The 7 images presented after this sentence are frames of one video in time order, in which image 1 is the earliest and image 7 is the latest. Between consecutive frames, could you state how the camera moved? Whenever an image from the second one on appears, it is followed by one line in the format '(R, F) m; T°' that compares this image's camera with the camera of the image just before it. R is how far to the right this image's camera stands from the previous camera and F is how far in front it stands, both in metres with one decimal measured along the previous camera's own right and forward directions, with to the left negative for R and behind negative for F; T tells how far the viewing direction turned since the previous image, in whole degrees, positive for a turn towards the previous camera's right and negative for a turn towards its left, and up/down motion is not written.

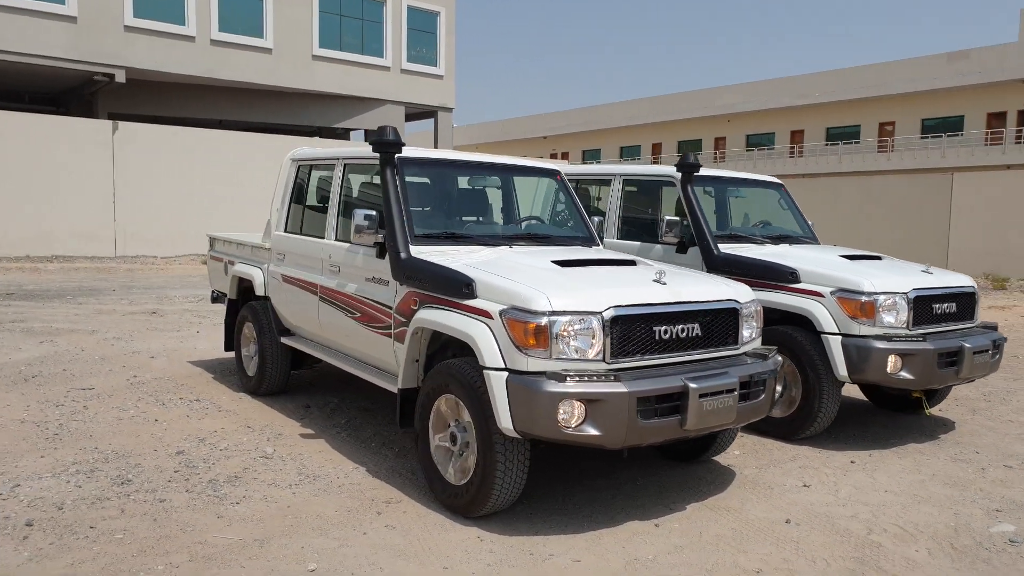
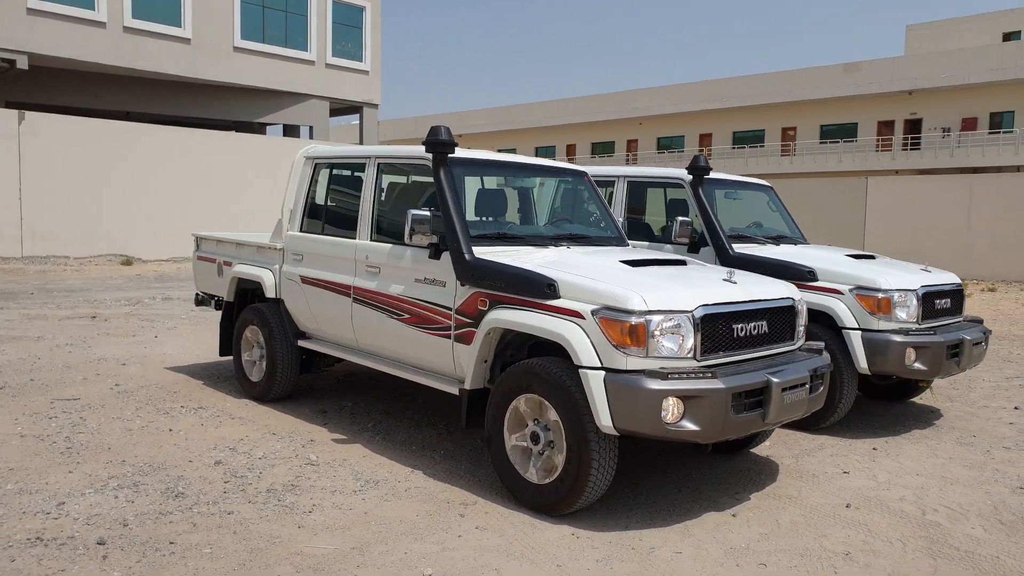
(-1.0, 0.0) m; +7°
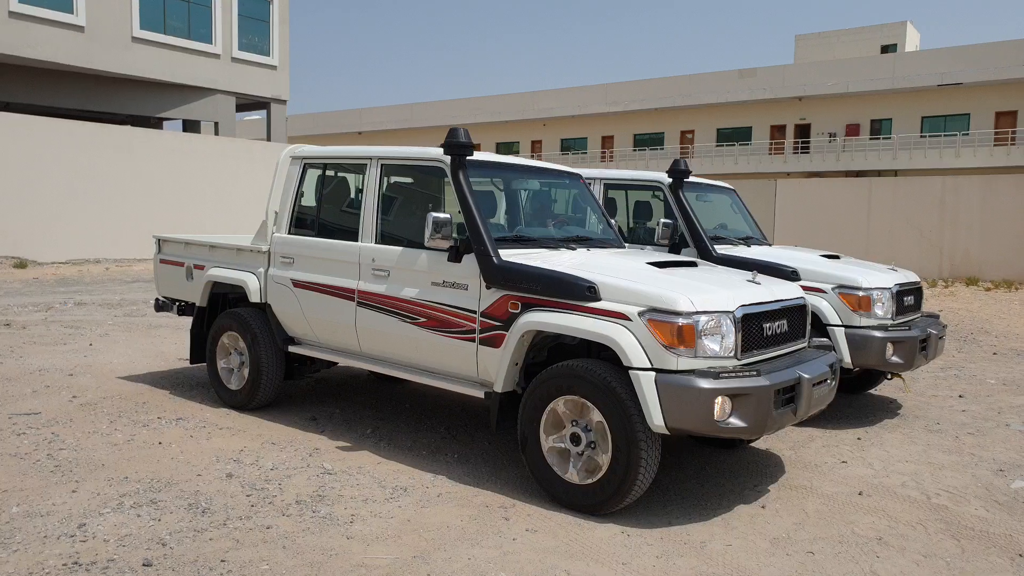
(-0.8, 0.0) m; +7°
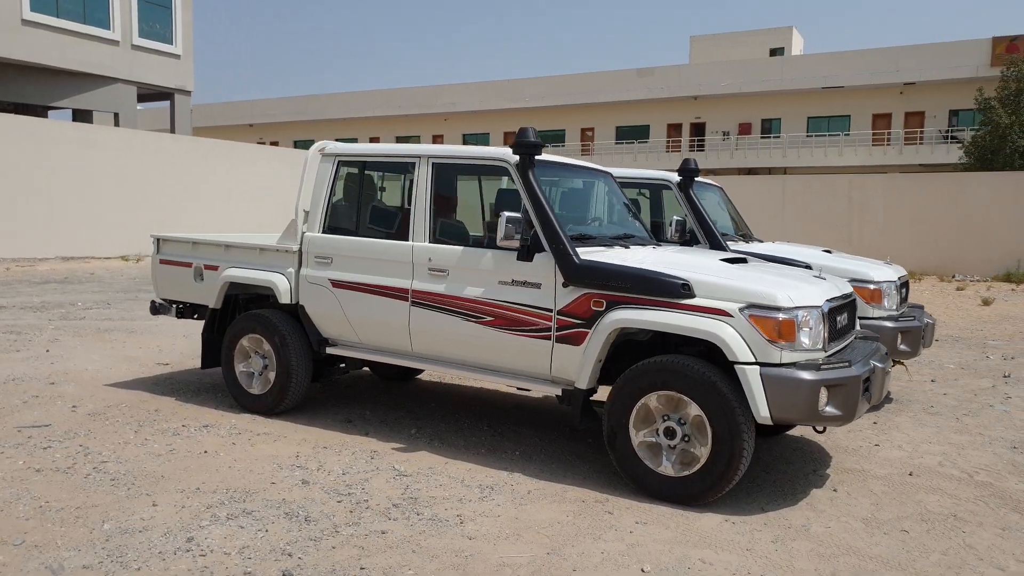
(-1.1, 0.0) m; +8°
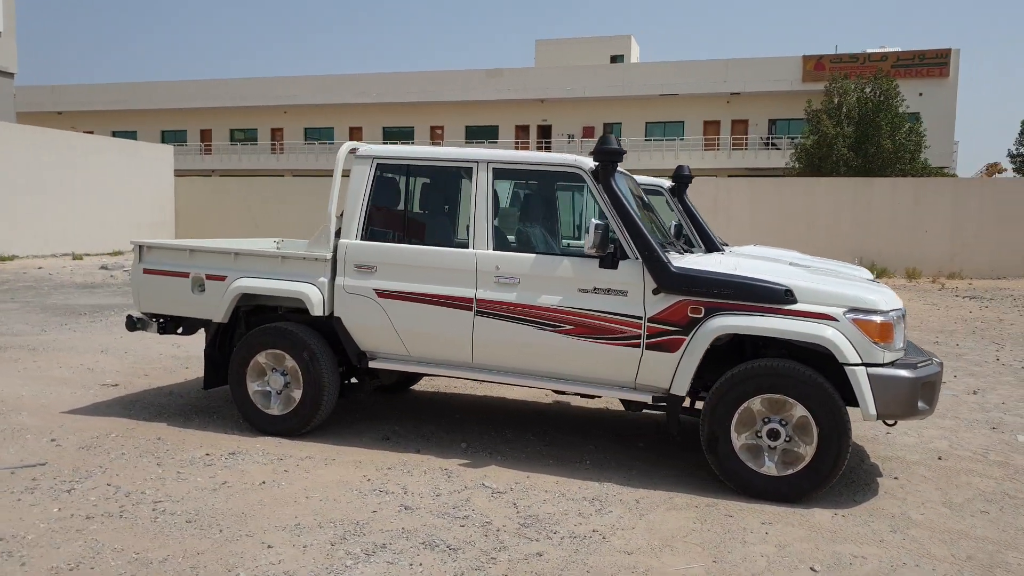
(-1.6, +0.3) m; +12°
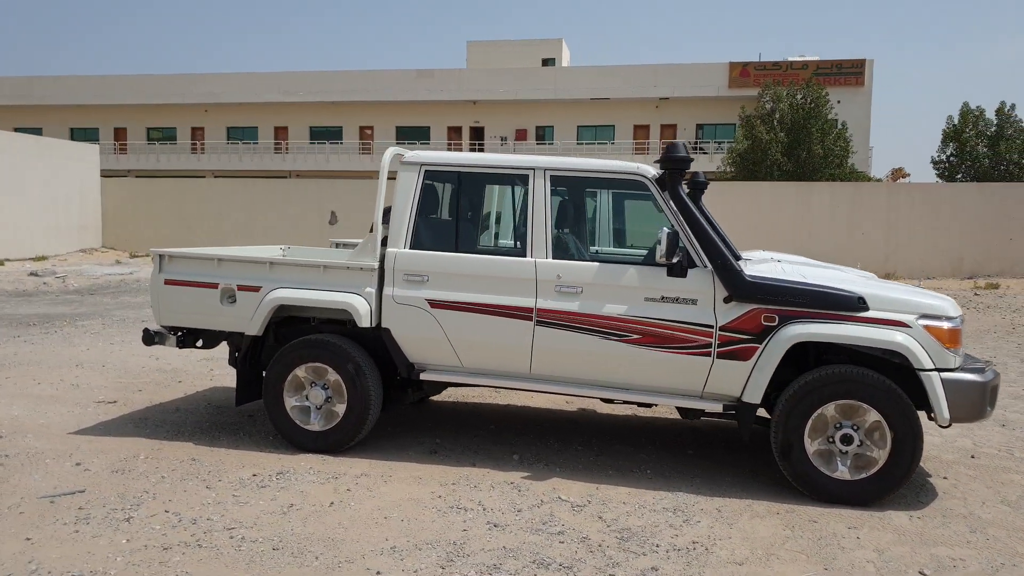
(-0.9, +0.1) m; +5°
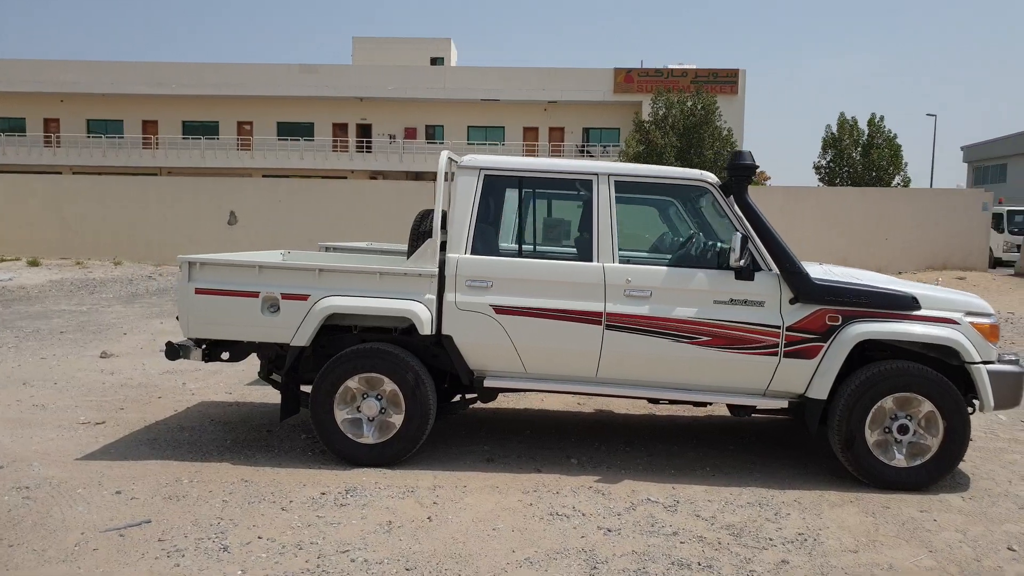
(-1.3, +0.1) m; +9°
